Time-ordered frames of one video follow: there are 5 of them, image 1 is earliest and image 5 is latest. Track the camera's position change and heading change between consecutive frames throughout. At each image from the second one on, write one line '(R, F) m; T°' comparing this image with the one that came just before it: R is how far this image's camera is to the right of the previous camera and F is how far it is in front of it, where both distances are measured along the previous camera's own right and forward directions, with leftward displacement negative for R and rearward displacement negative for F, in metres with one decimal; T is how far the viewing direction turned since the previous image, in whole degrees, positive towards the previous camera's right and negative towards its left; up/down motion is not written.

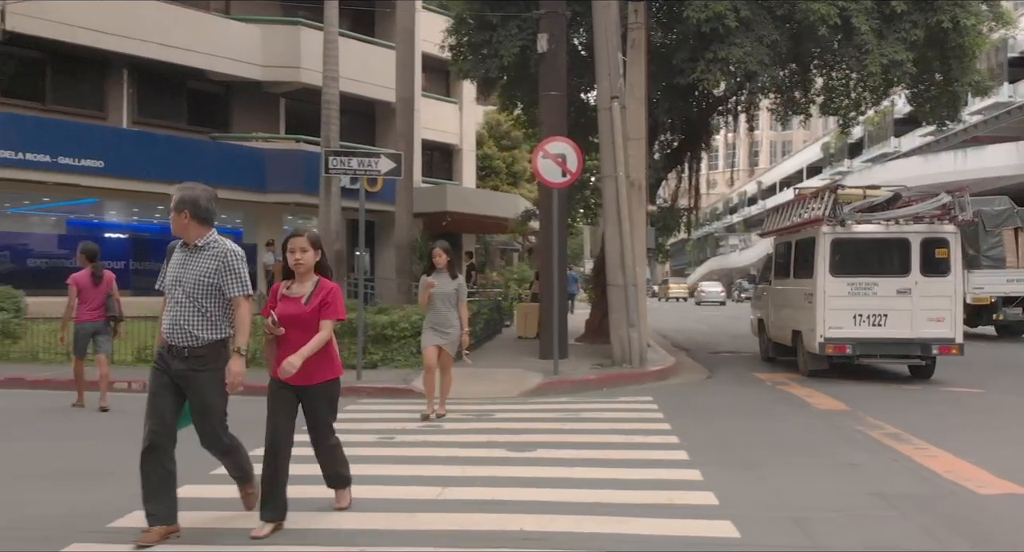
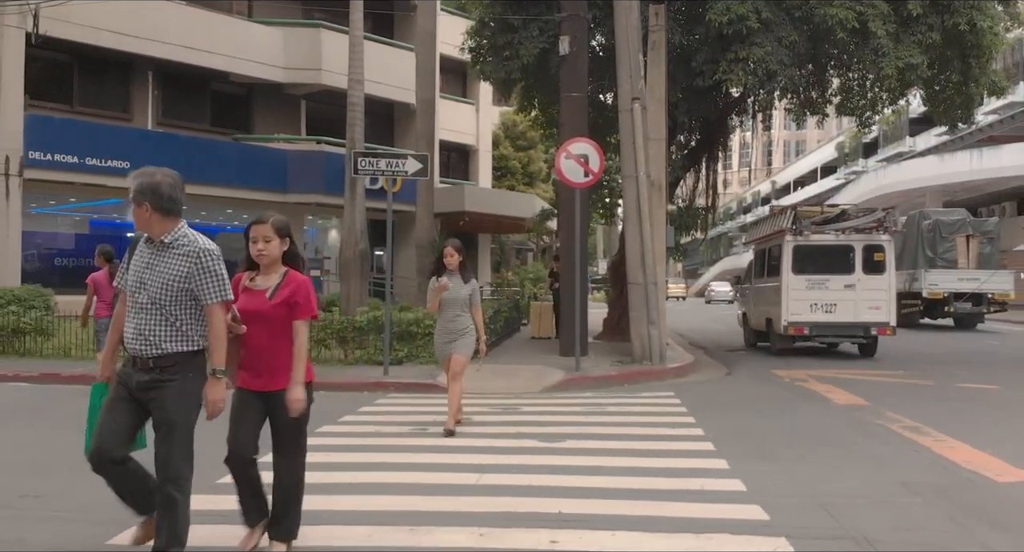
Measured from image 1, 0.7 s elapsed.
(-0.1, -0.2) m; -1°
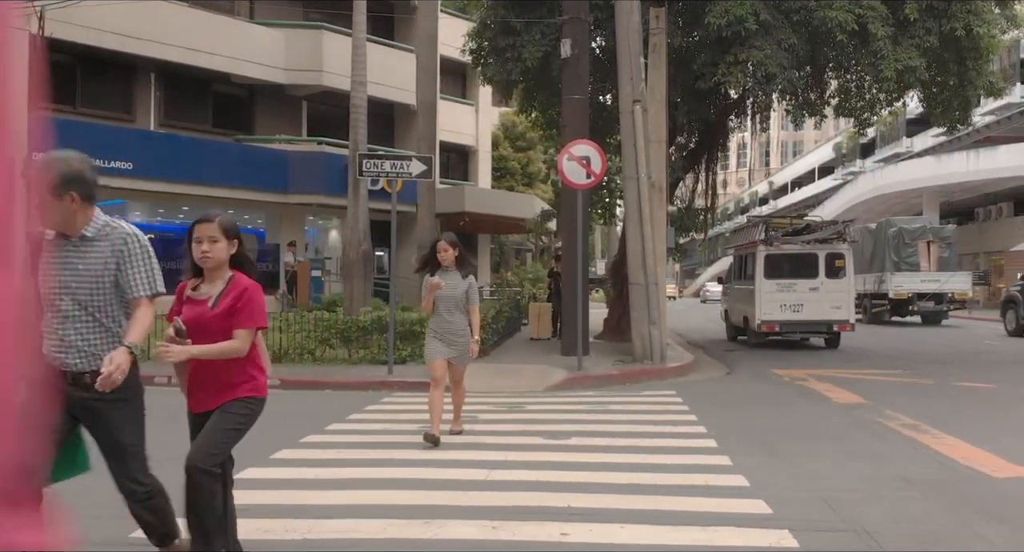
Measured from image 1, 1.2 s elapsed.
(-0.1, -0.1) m; 0°
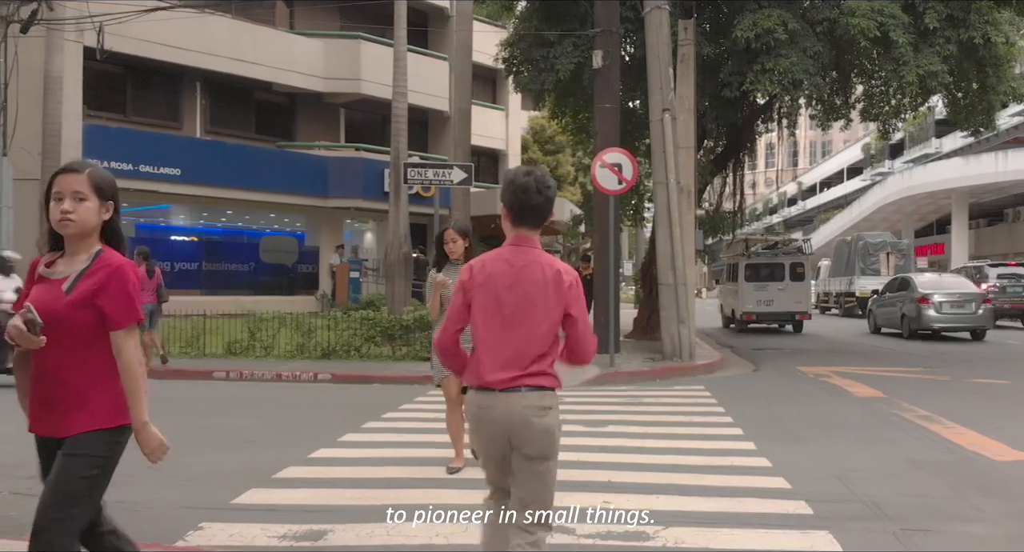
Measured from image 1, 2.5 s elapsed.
(-0.1, -0.7) m; -2°
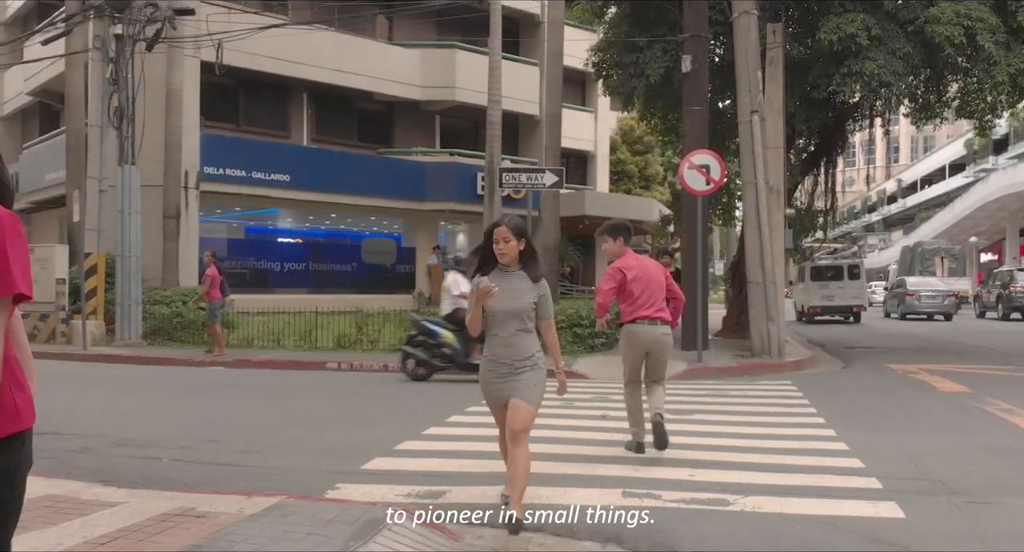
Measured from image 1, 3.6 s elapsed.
(0.0, -0.6) m; -6°
